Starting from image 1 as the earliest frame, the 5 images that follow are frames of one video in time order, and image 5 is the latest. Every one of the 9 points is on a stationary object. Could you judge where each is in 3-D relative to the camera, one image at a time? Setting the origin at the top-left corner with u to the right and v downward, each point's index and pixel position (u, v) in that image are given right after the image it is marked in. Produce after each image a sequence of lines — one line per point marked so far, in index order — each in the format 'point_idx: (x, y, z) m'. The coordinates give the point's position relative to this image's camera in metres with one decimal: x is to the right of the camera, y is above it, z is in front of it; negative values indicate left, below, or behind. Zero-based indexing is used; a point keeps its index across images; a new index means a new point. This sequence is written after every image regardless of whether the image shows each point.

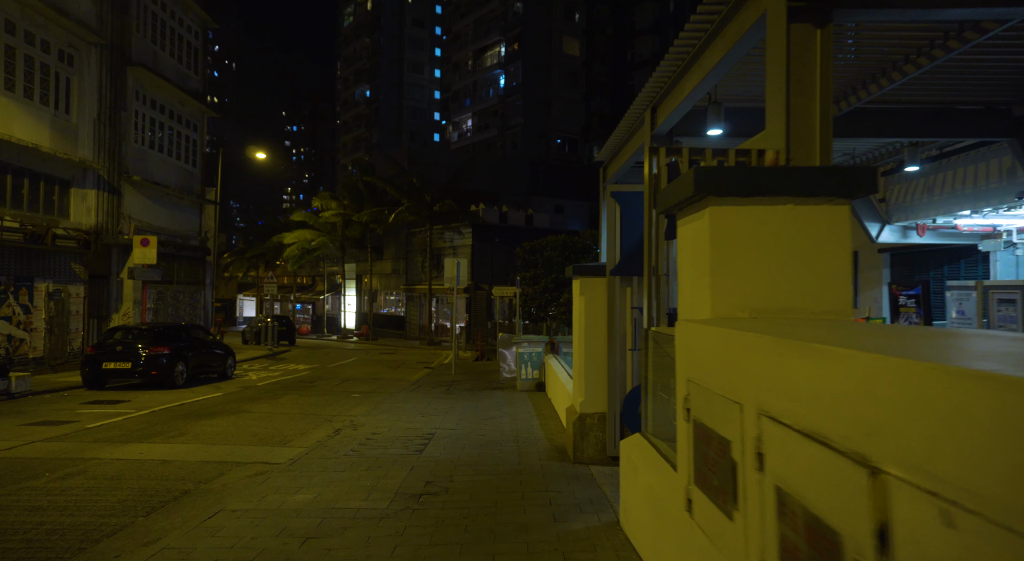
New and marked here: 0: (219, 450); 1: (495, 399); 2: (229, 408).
0: (-4.2, -2.4, +8.5) m
1: (-0.4, -2.7, +13.3) m
2: (-5.8, -2.6, +12.3) m
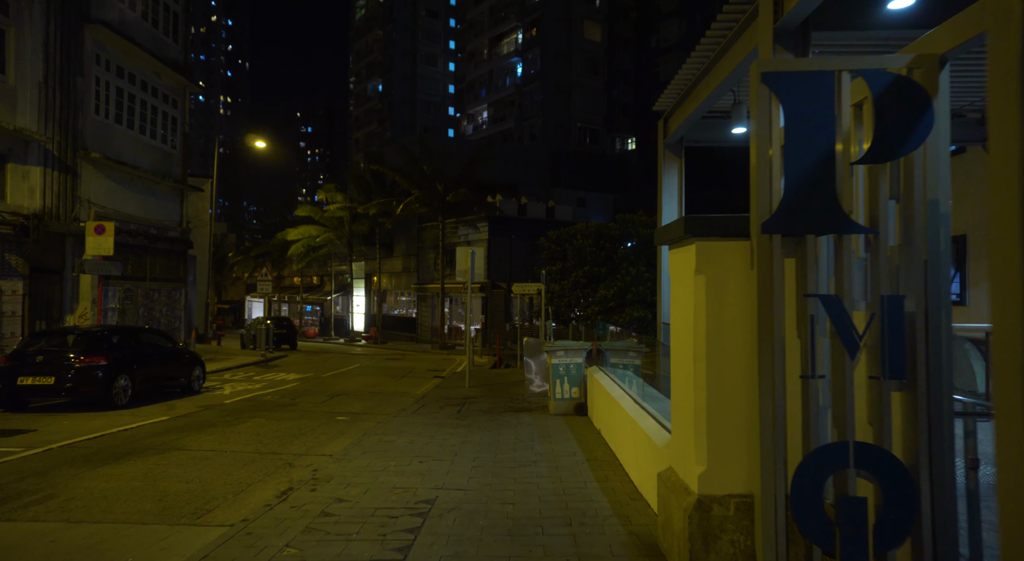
0: (-3.8, -2.2, +5.2) m
1: (+0.2, -2.5, +9.9) m
2: (-5.3, -2.5, +9.0) m
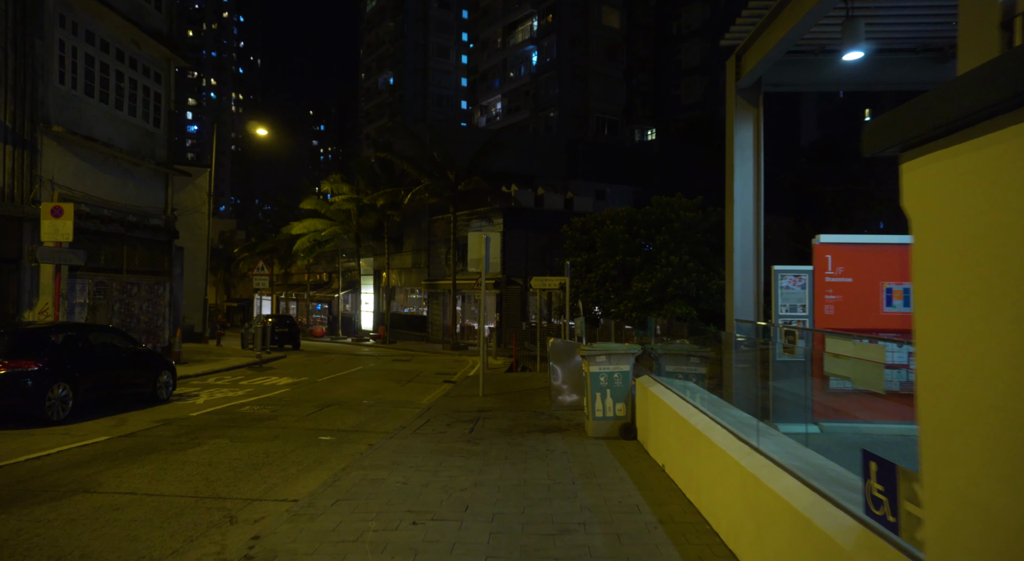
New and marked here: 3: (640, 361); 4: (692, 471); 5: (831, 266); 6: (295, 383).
0: (-3.5, -2.0, +2.9) m
1: (+0.6, -2.2, +7.5) m
2: (-5.0, -2.2, +6.7) m
3: (+2.0, -1.3, +9.3) m
4: (+1.7, -1.8, +5.7) m
5: (+4.2, +0.2, +7.9) m
6: (-6.5, -3.1, +17.7) m
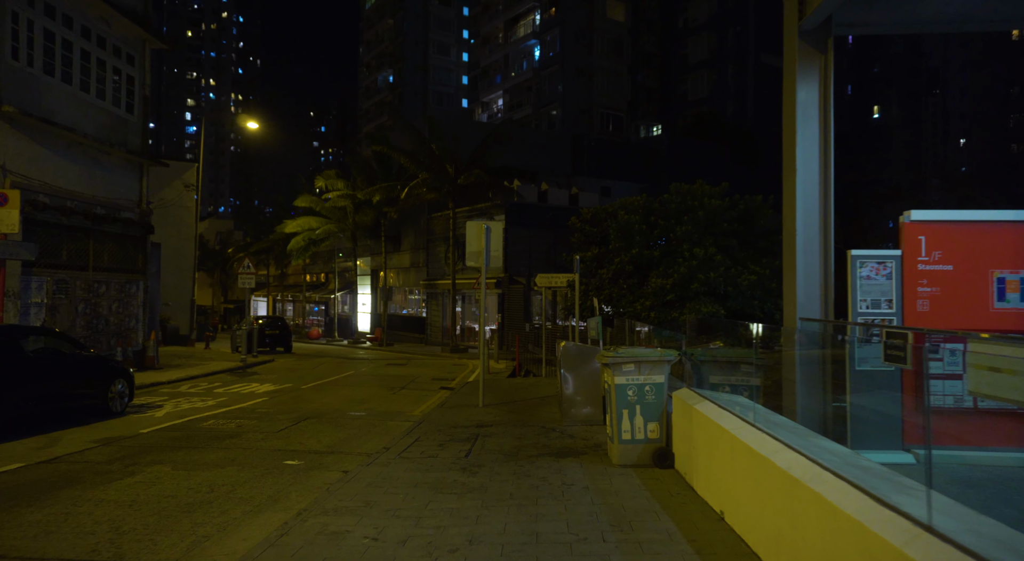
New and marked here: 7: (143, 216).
0: (-3.4, -1.9, +1.2) m
1: (+0.6, -2.1, +5.9) m
2: (-4.9, -2.1, +5.1) m
3: (+2.1, -1.1, +7.6) m
4: (+1.8, -1.7, +4.0) m
5: (+4.3, +0.3, +6.2) m
6: (-6.4, -3.0, +16.1) m
7: (-12.0, +2.1, +19.4) m
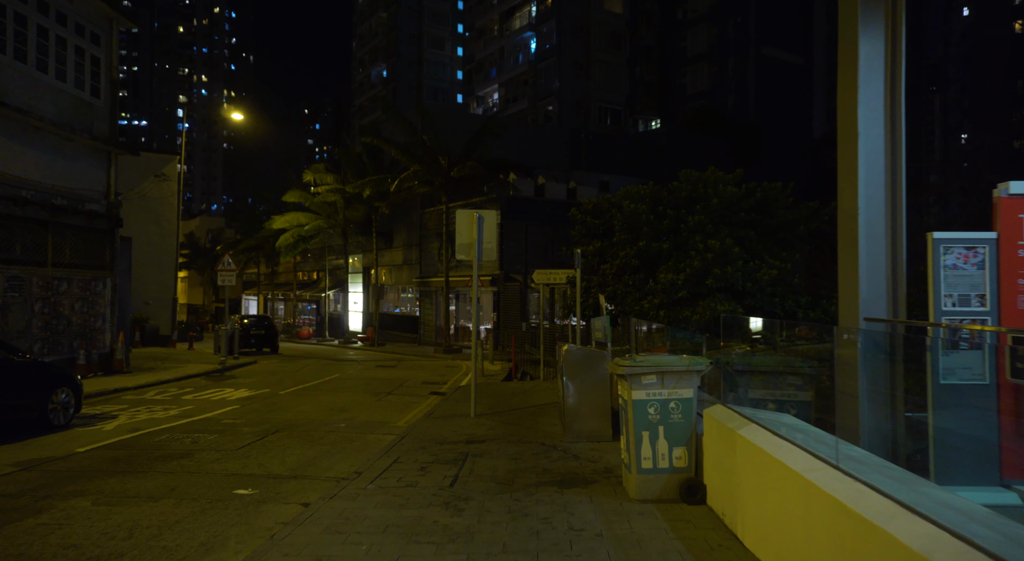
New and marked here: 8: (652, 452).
0: (-3.5, -1.8, -0.1) m
1: (+0.6, -2.1, +4.6) m
2: (-4.9, -2.1, +3.8) m
3: (+2.0, -1.1, +6.4) m
4: (+1.8, -1.6, +2.8) m
5: (+4.2, +0.4, +4.9) m
6: (-6.5, -2.9, +14.7) m
7: (-12.1, +2.2, +18.0) m
8: (+1.3, -1.6, +5.6) m
